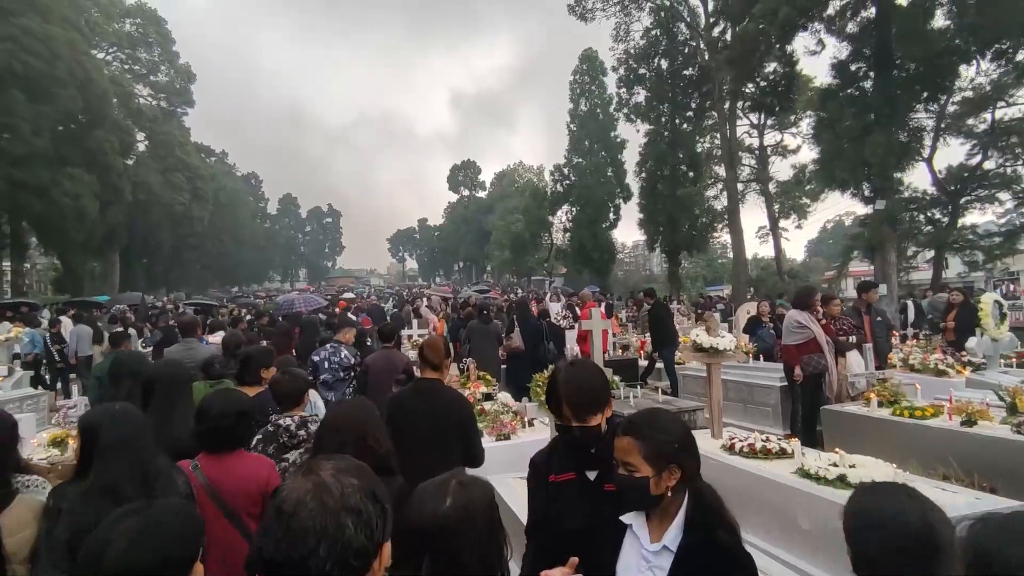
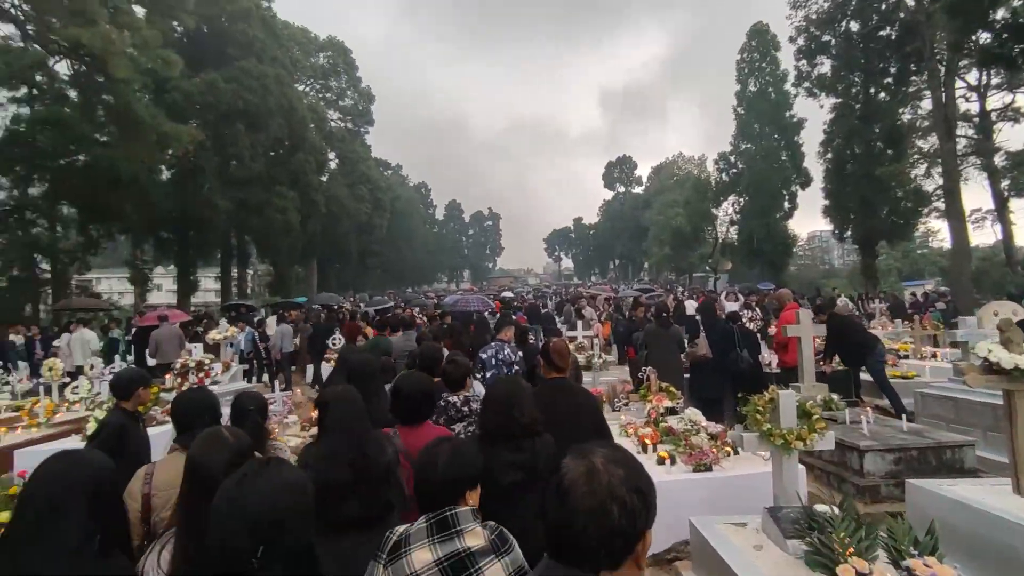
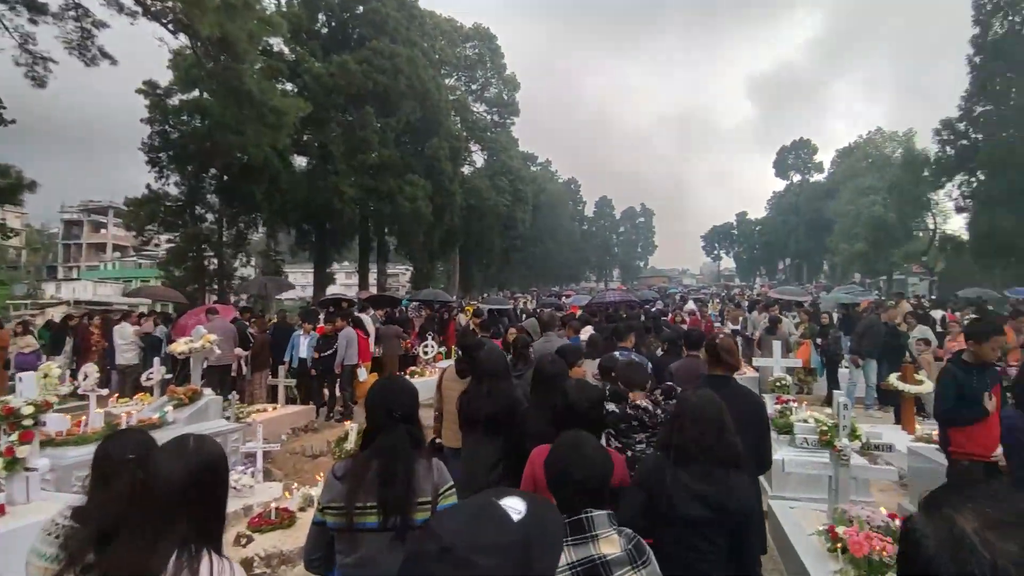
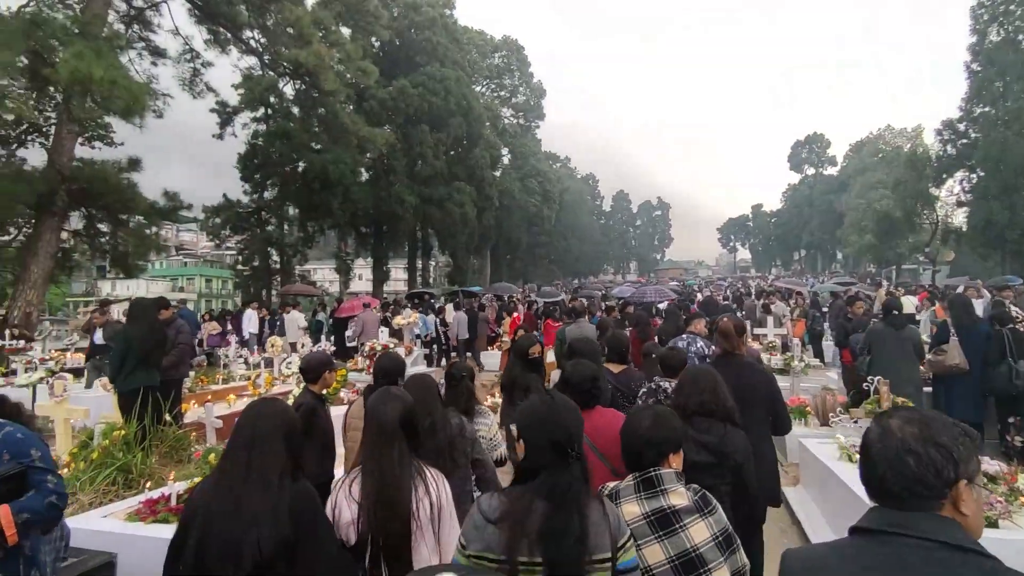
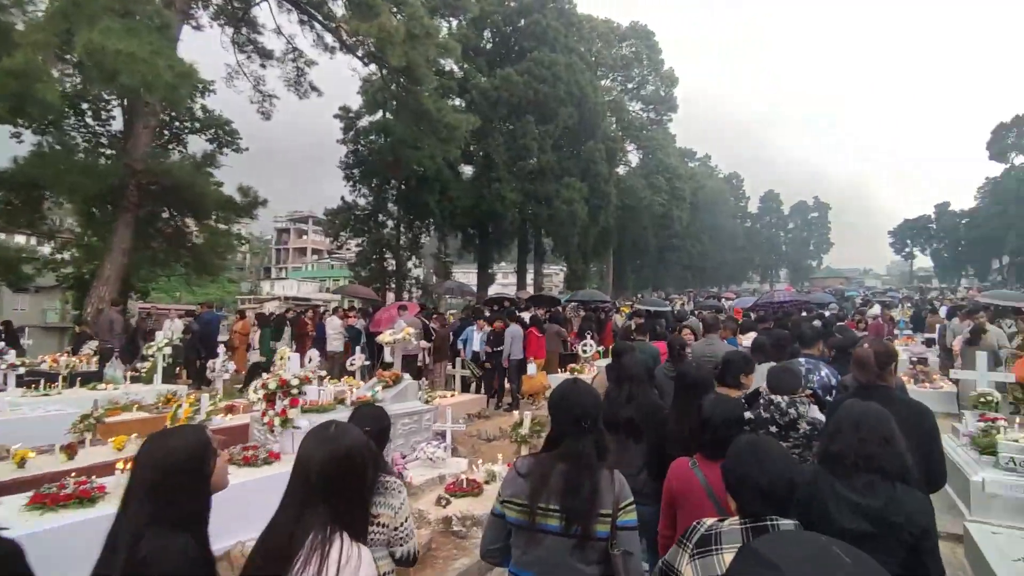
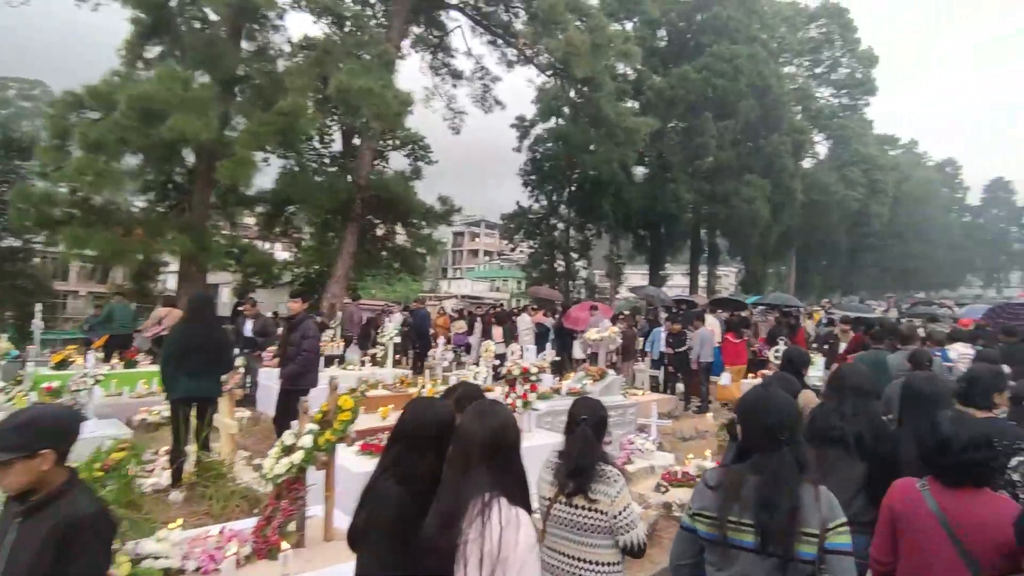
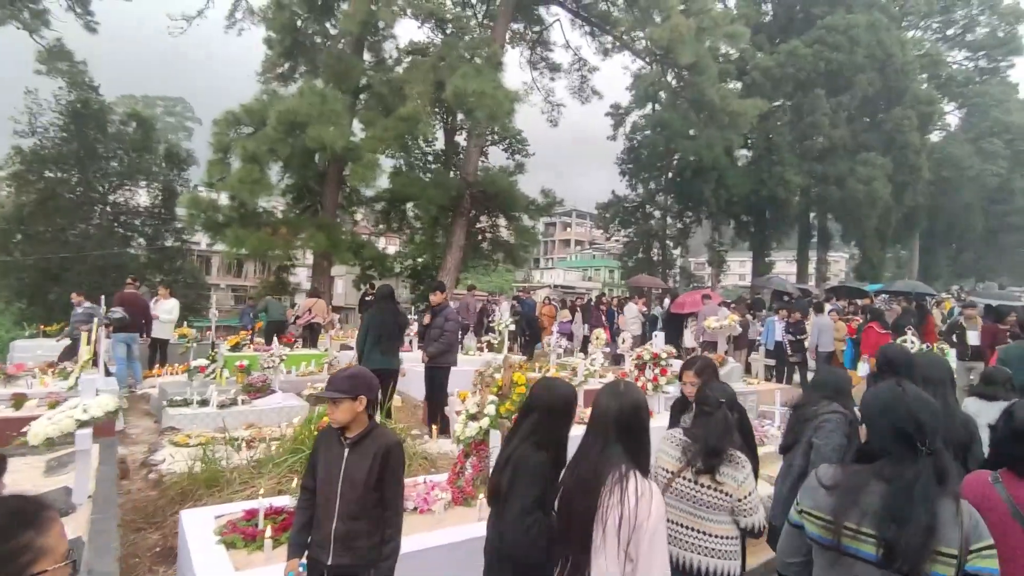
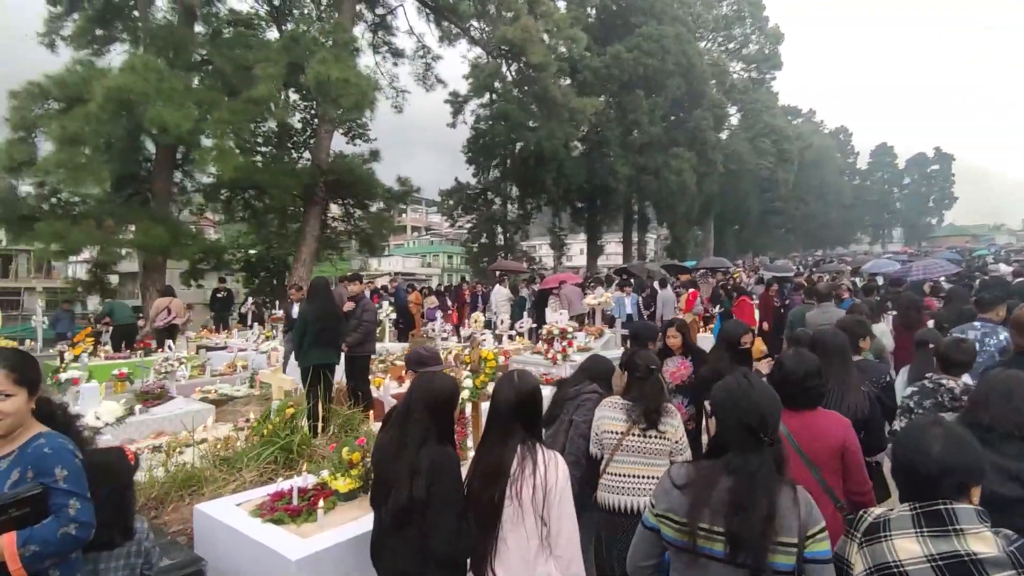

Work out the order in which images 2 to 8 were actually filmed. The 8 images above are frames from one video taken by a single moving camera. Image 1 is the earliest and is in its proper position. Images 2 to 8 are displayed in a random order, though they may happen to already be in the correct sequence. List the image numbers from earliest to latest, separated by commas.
2, 4, 8, 7, 6, 5, 3
